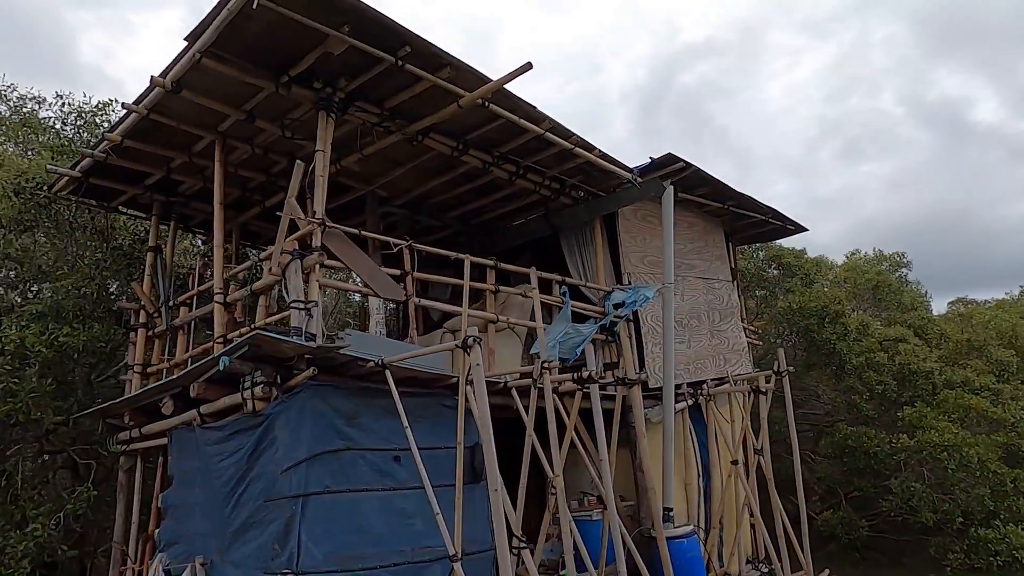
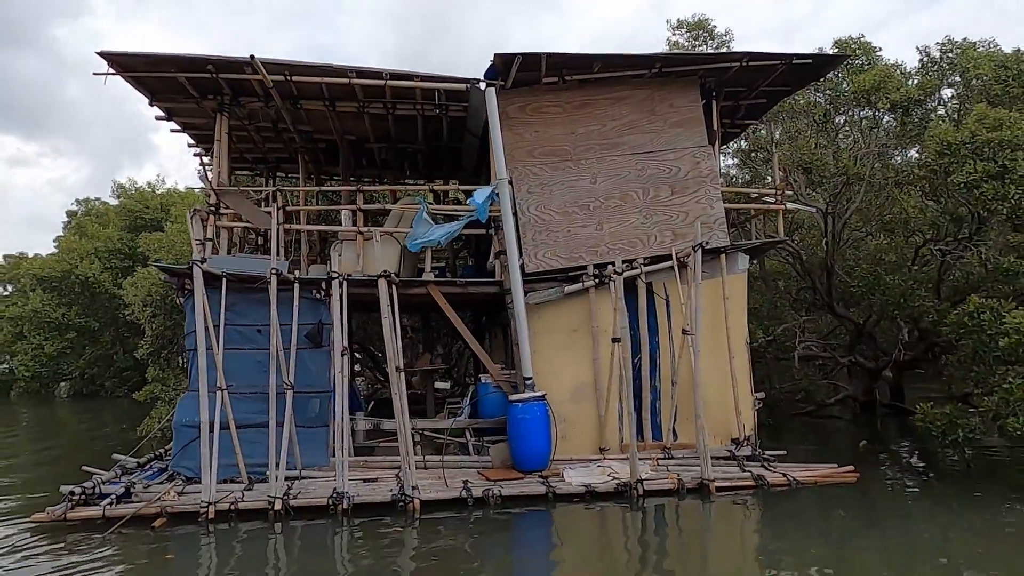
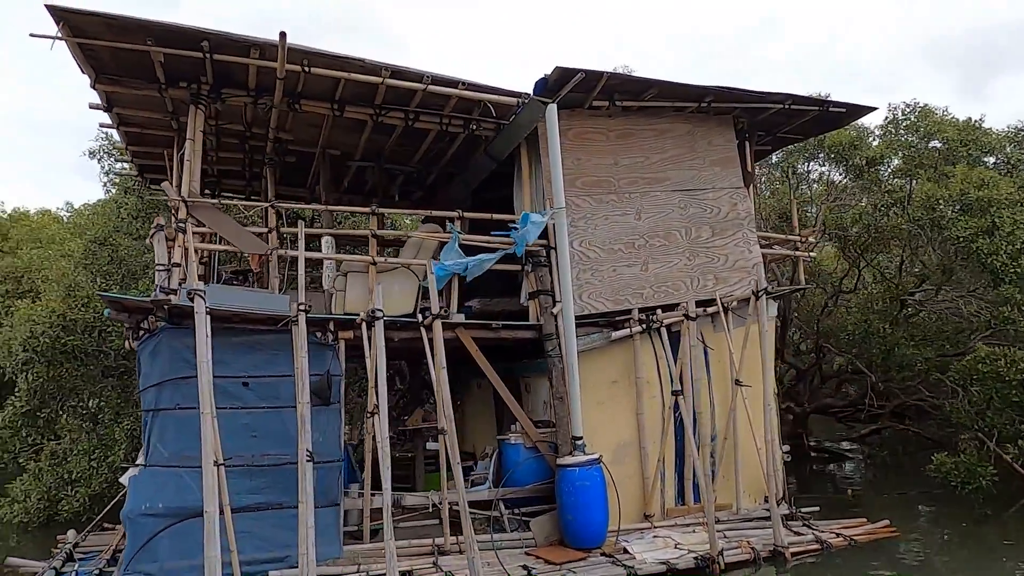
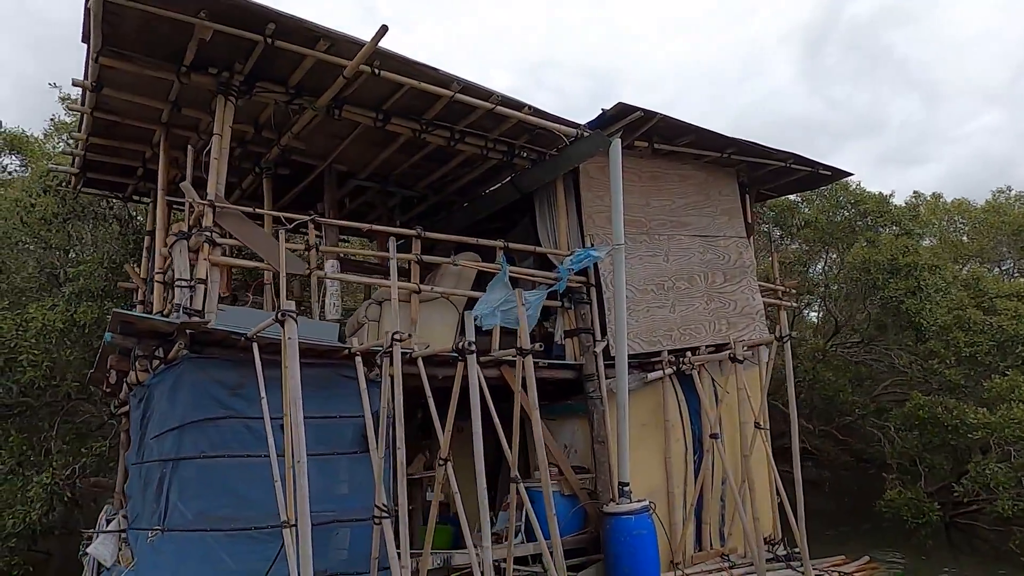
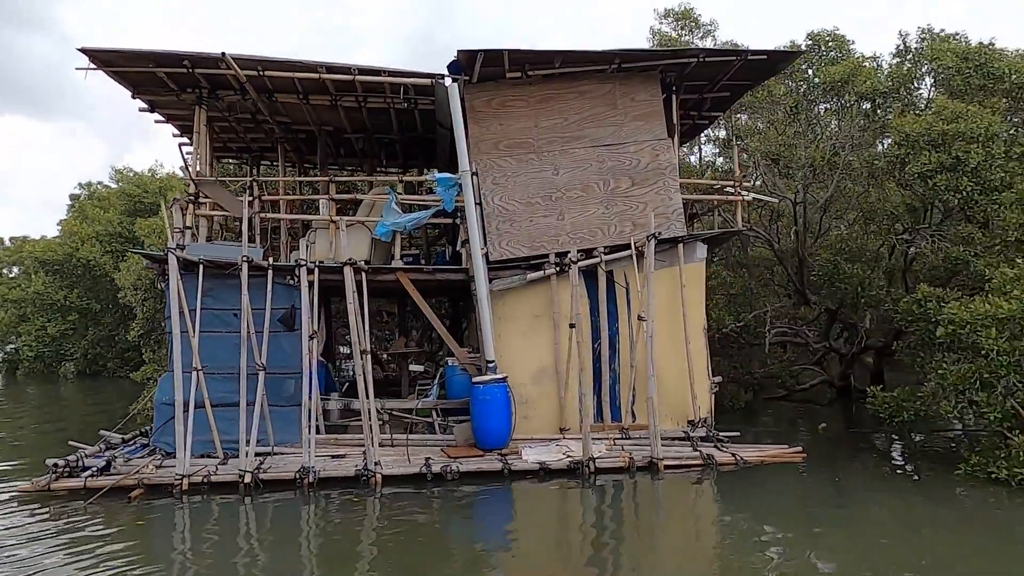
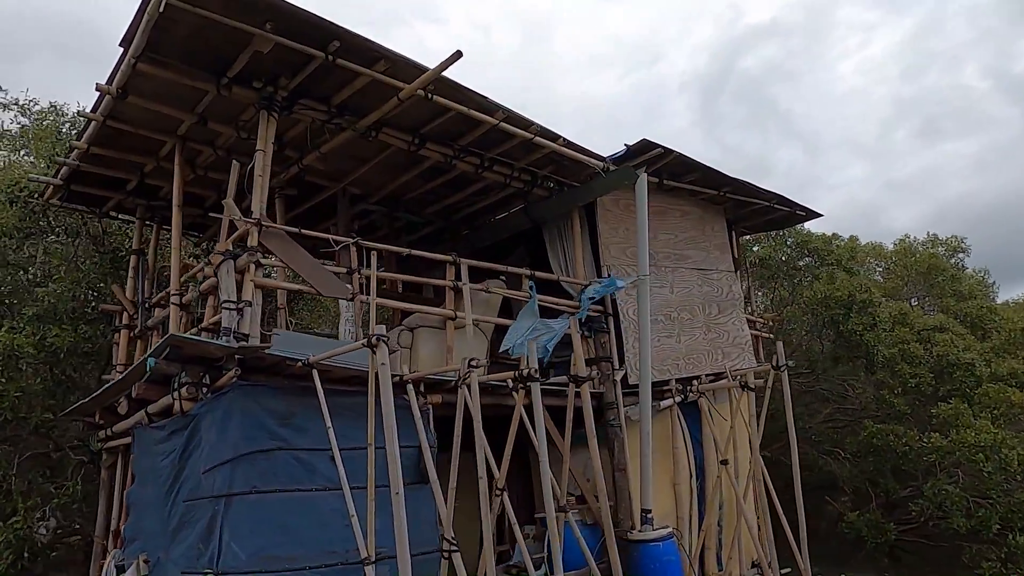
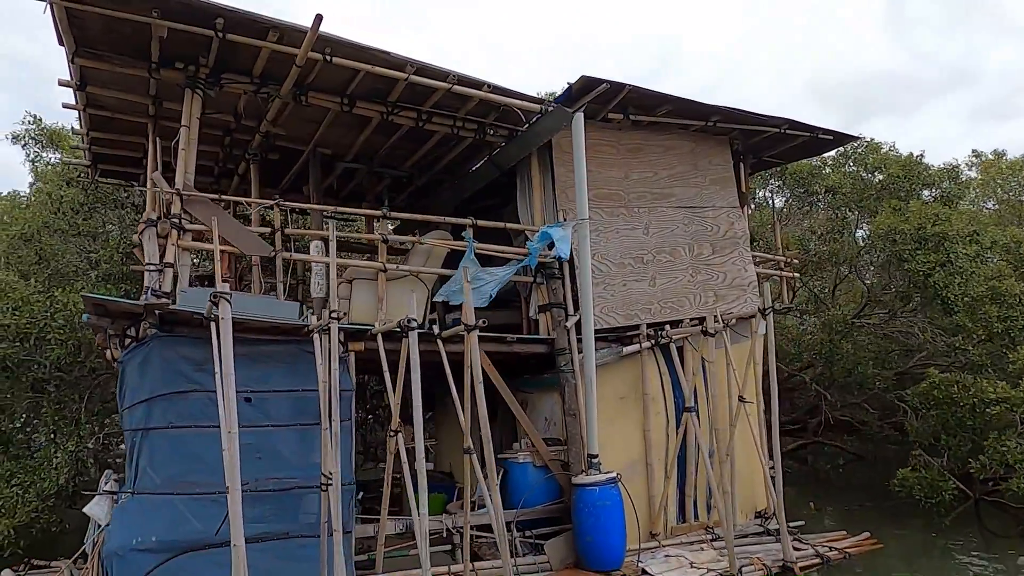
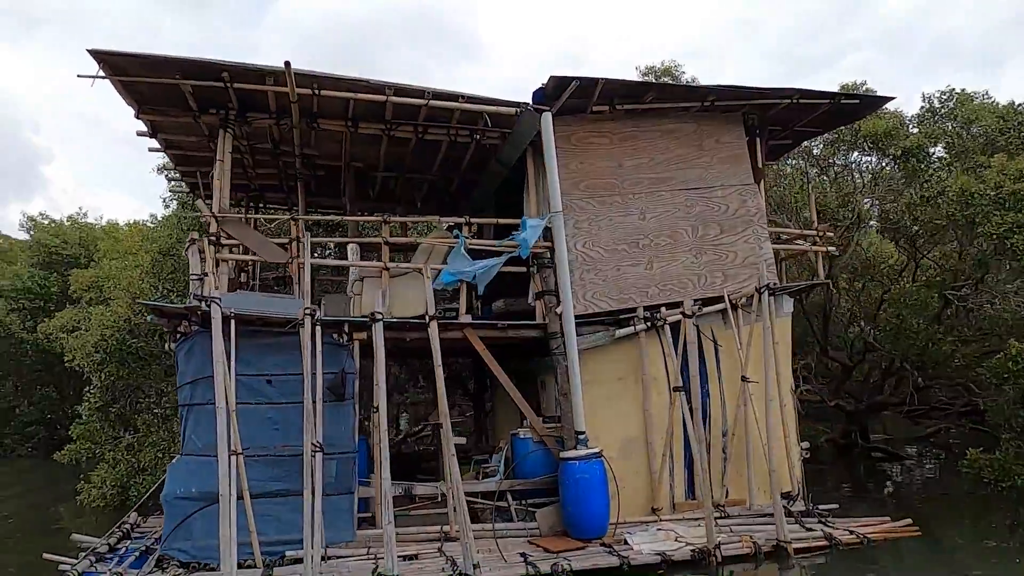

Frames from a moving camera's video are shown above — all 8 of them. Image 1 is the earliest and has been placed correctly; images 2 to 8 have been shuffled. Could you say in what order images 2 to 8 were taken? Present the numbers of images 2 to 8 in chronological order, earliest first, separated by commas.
6, 4, 7, 3, 8, 2, 5
